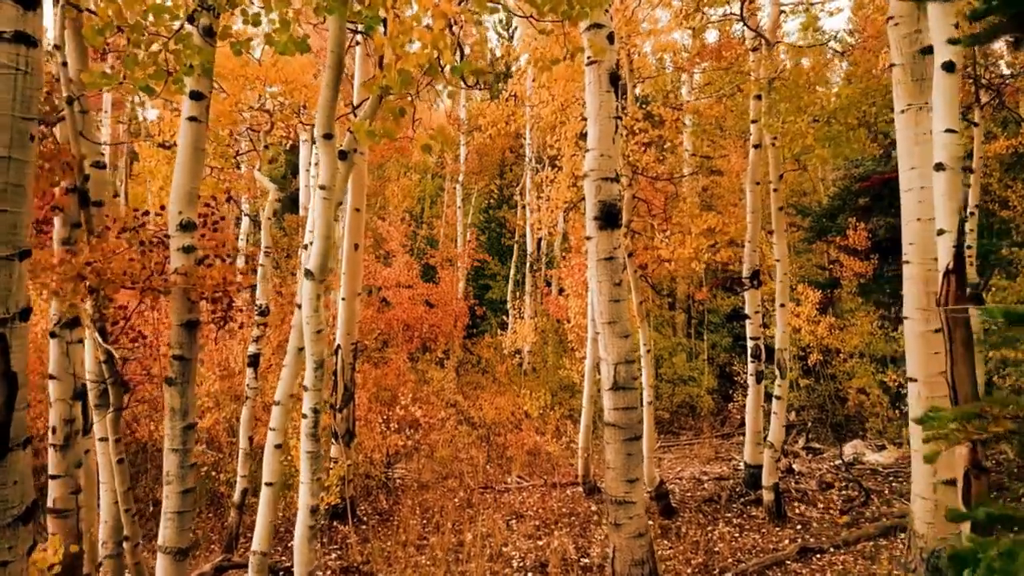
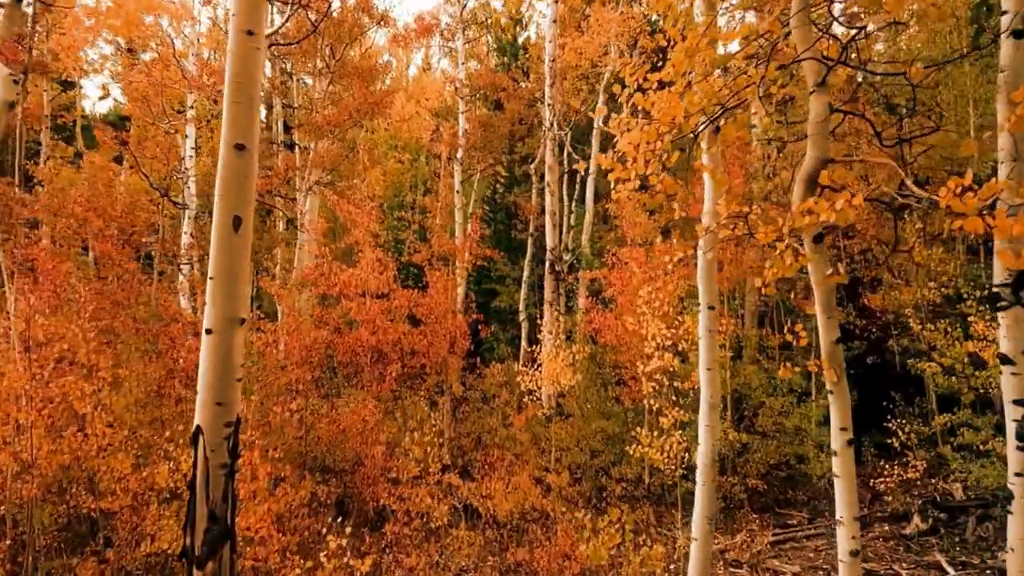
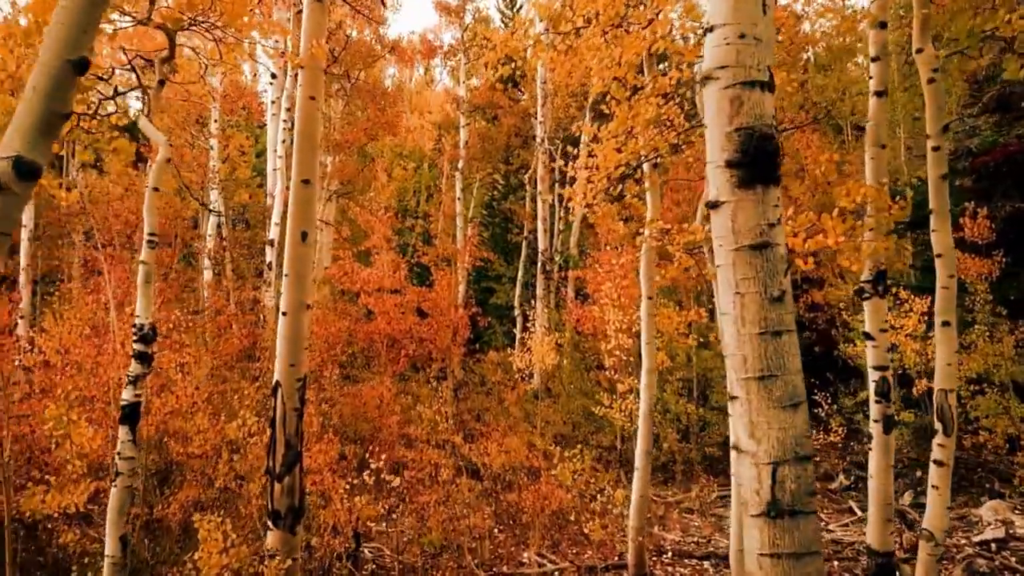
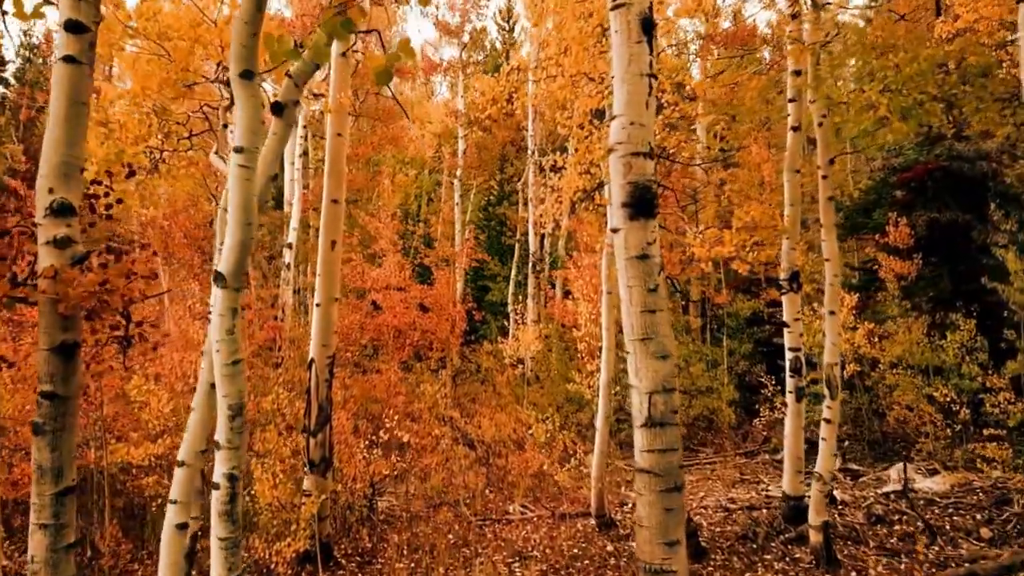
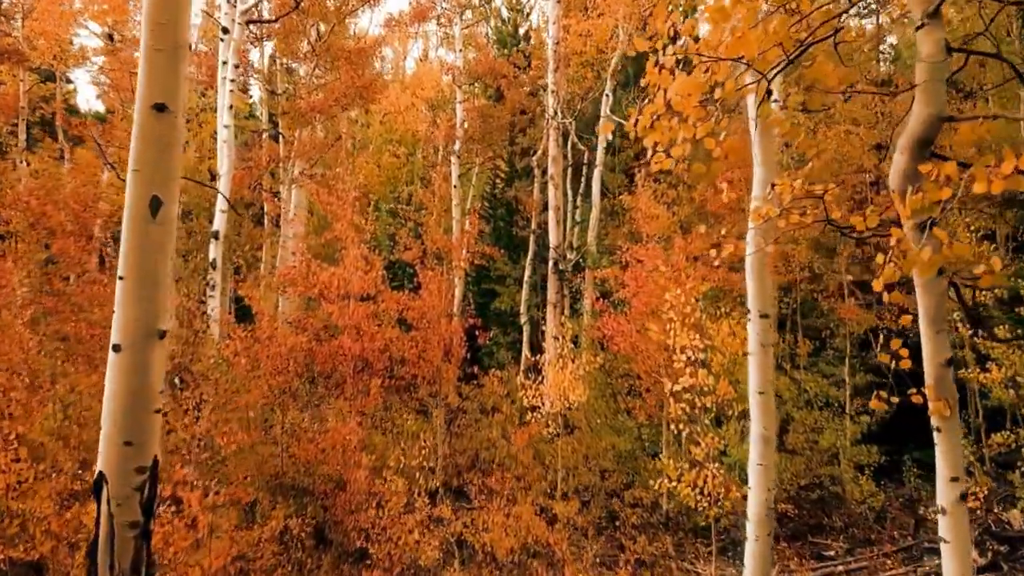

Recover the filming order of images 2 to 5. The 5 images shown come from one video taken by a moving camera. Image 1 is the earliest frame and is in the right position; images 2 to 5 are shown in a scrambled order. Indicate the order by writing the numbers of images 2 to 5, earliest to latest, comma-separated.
4, 3, 2, 5
